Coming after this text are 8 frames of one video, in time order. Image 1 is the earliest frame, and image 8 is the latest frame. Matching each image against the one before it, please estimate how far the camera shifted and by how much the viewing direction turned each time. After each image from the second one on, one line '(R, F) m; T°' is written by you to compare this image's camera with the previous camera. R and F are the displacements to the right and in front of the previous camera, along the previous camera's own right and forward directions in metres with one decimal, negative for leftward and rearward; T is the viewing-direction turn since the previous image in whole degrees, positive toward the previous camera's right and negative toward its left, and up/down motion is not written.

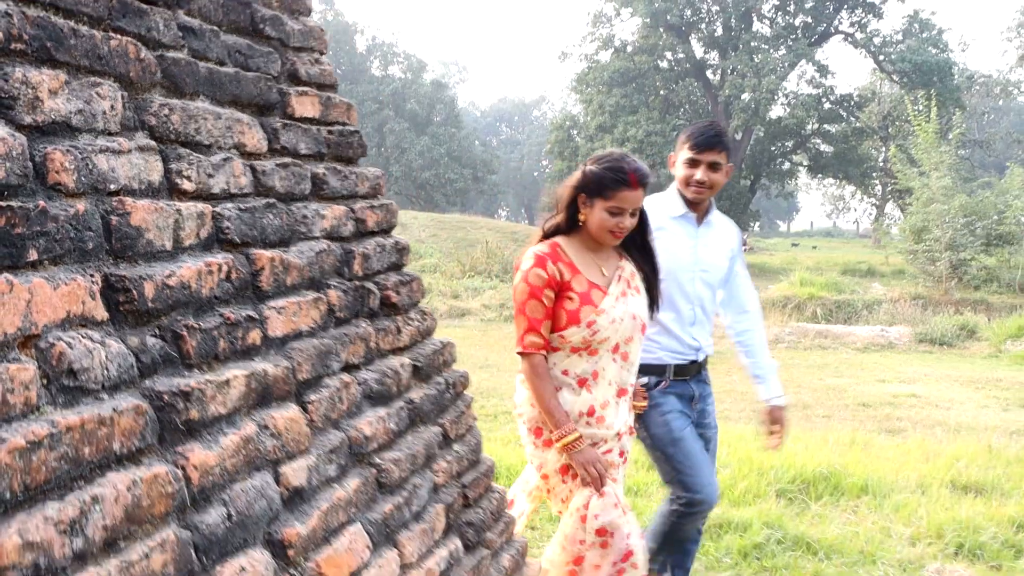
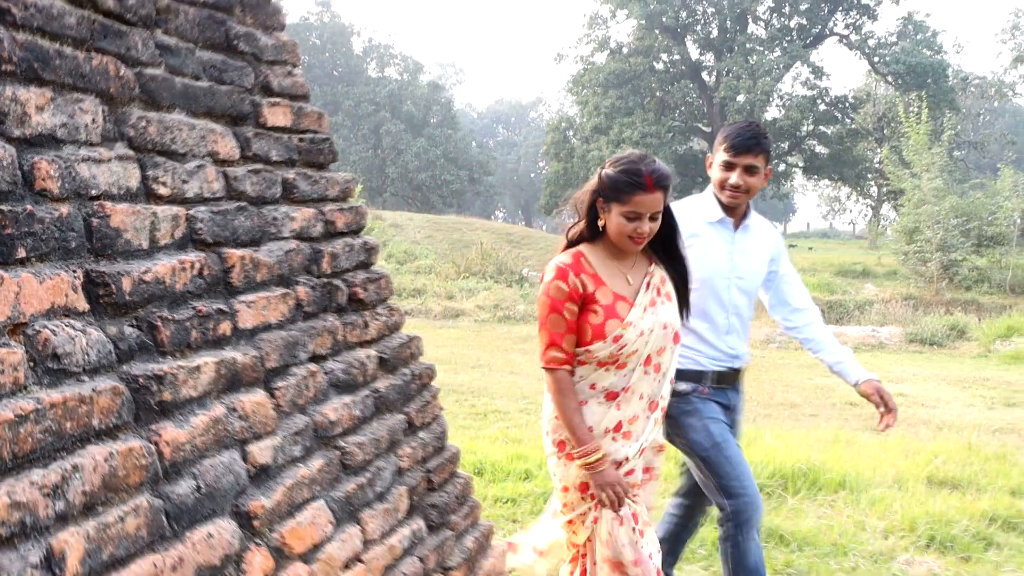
(+0.1, -0.1) m; 0°
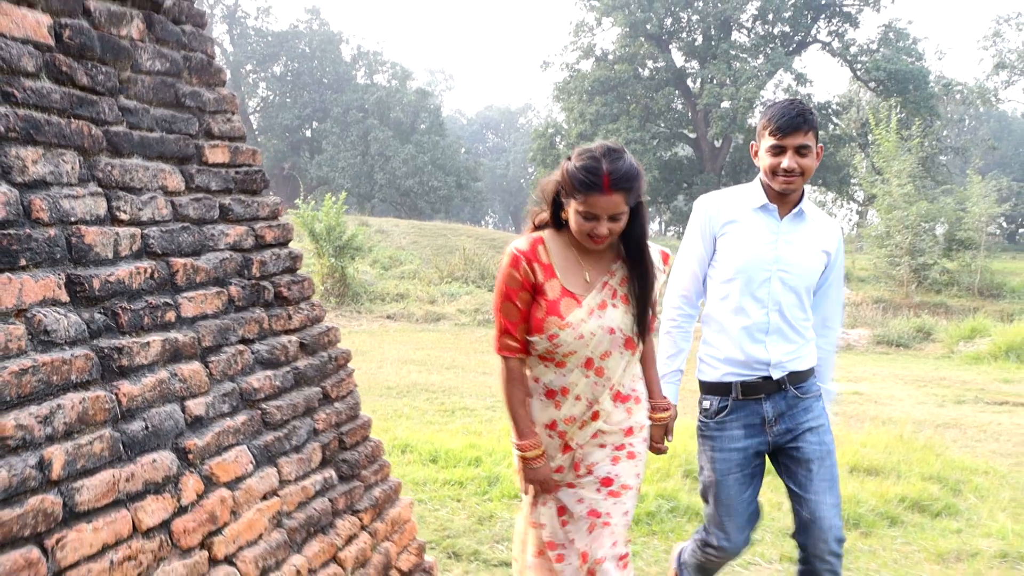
(+0.3, -0.5) m; +1°
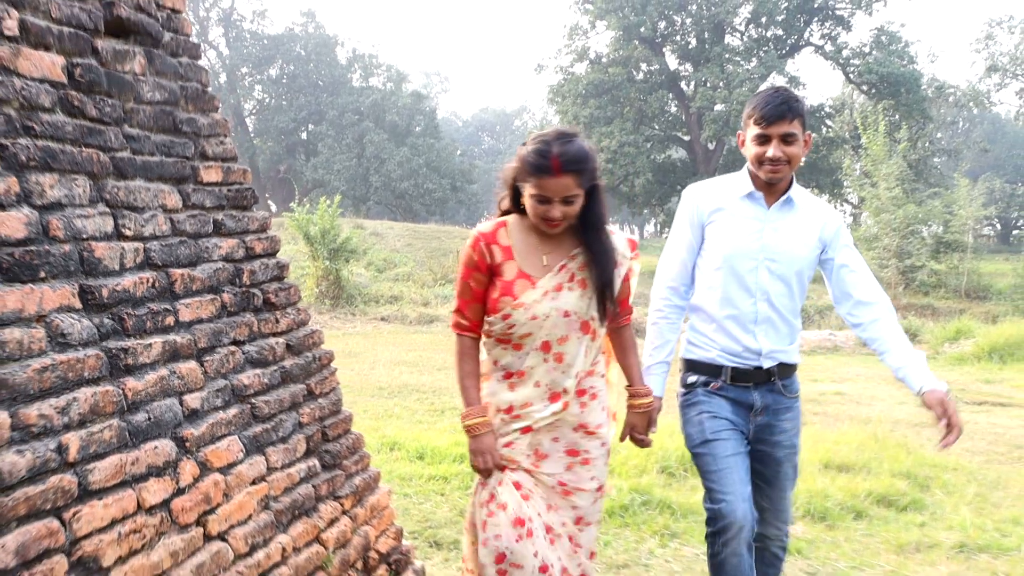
(+0.1, -0.2) m; 0°
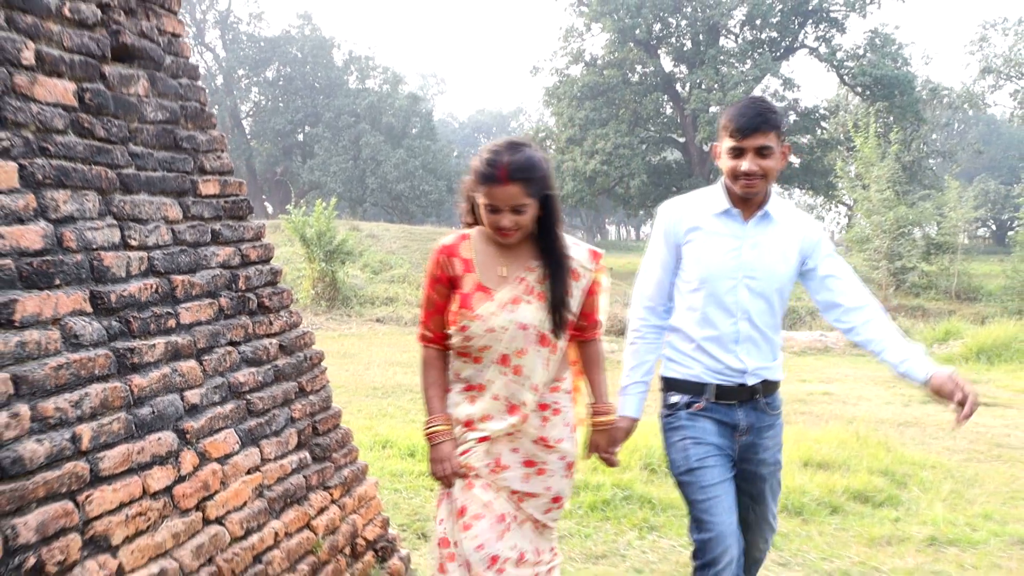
(+0.1, -0.2) m; 0°
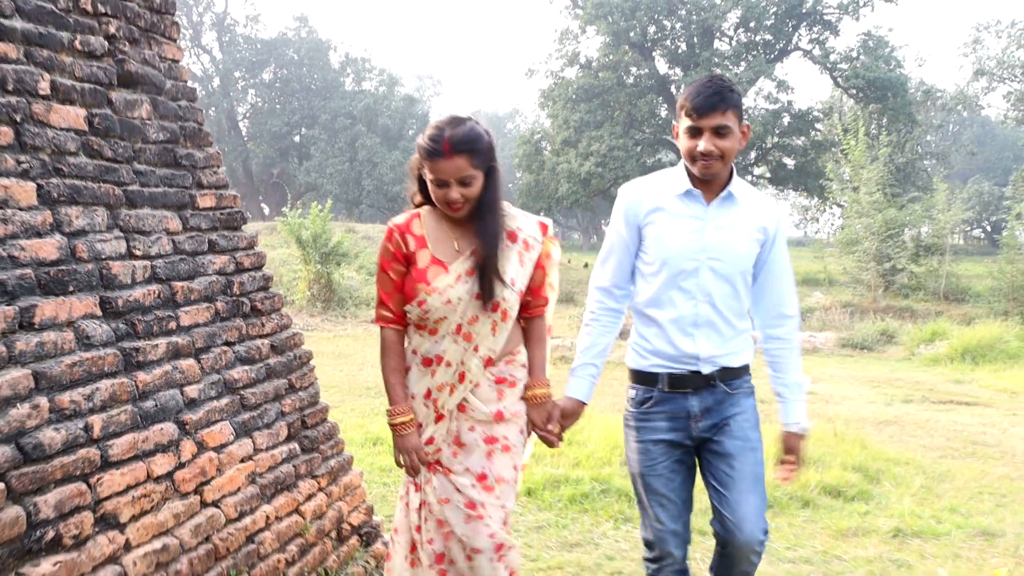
(+0.1, -0.2) m; 0°
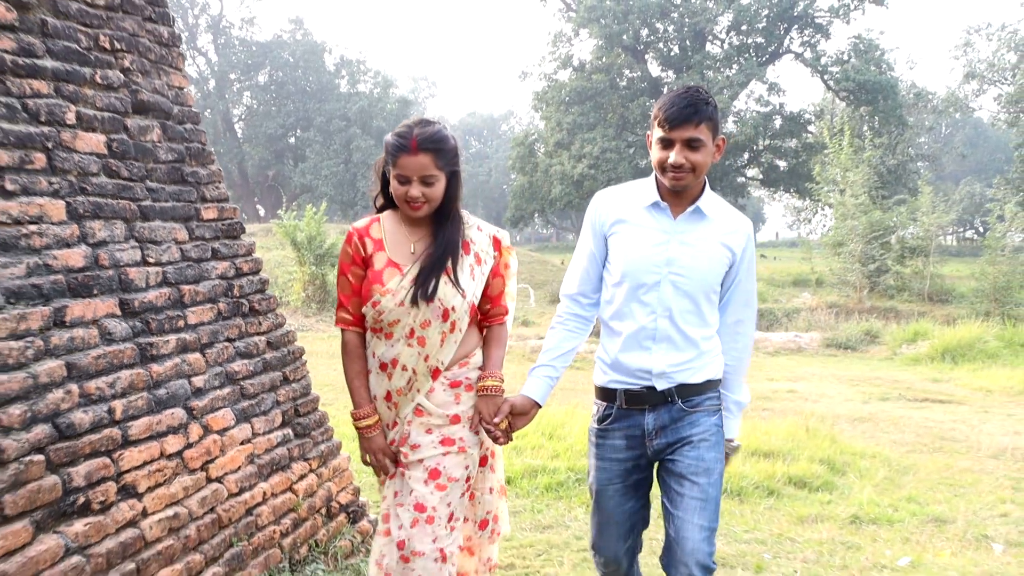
(+0.1, -0.3) m; 0°
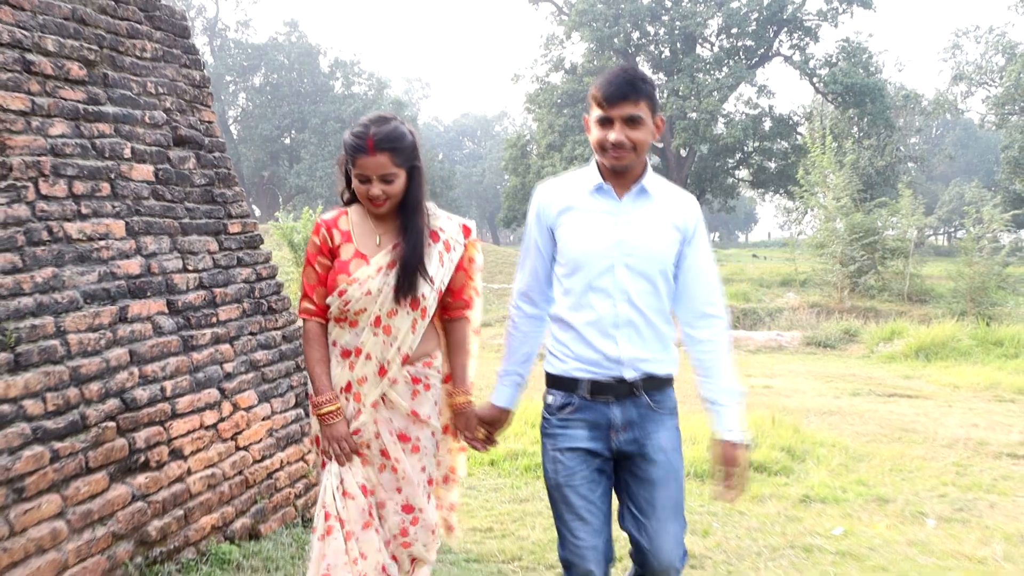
(+0.1, -0.6) m; 0°
